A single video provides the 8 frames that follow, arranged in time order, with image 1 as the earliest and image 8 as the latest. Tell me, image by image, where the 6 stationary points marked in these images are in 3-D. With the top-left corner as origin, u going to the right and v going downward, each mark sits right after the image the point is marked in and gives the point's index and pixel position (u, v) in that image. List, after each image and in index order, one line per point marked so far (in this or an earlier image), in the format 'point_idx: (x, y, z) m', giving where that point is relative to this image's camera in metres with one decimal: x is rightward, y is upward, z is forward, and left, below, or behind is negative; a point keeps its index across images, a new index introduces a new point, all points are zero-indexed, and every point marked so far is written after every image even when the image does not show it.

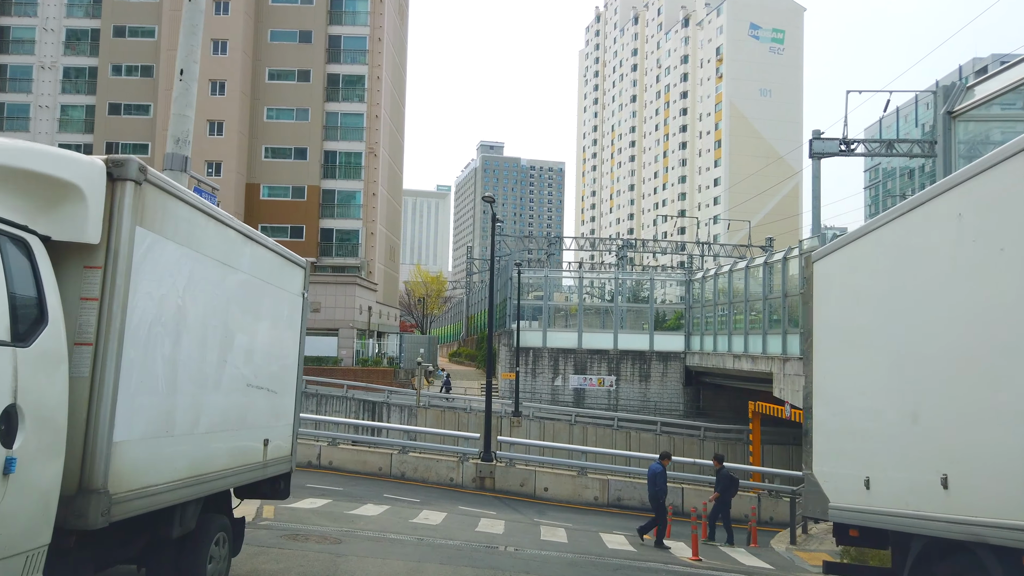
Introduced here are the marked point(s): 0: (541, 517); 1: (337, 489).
0: (+0.6, -4.8, +16.0) m
1: (-3.6, -4.1, +15.8) m
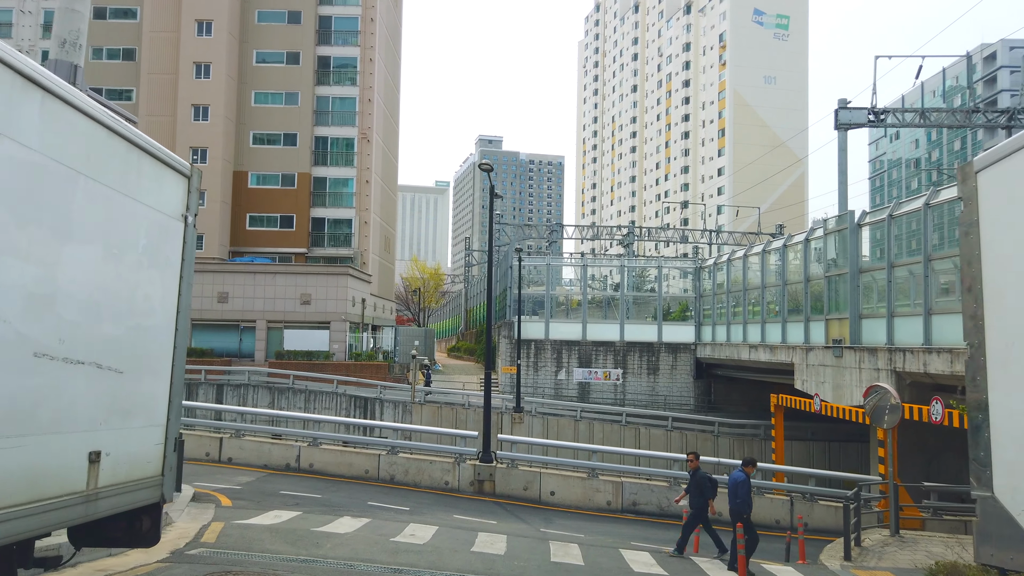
0: (+0.6, -4.4, +14.0) m
1: (-3.6, -3.7, +13.8) m
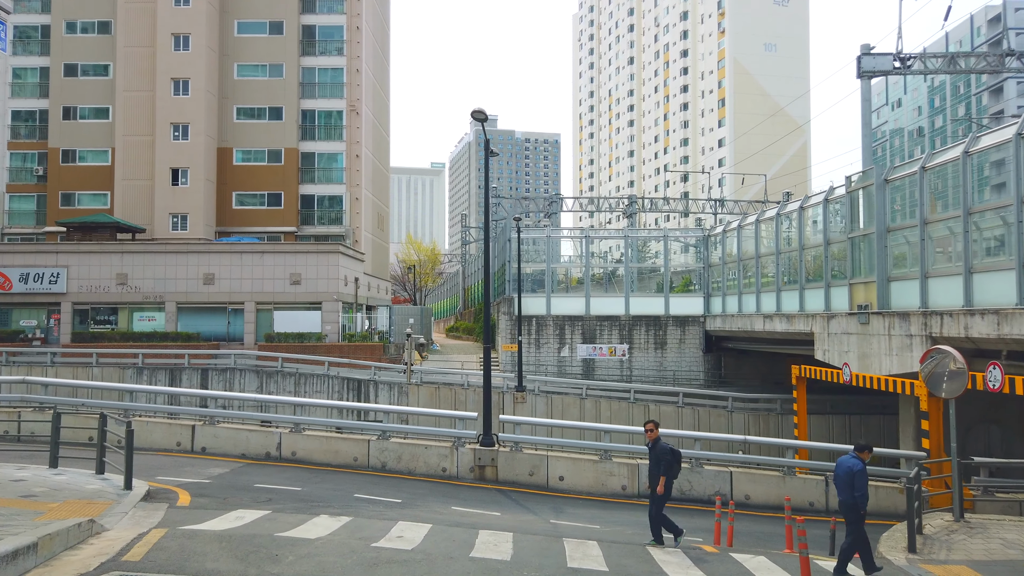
0: (+0.7, -3.7, +12.4) m
1: (-3.5, -3.2, +12.1) m
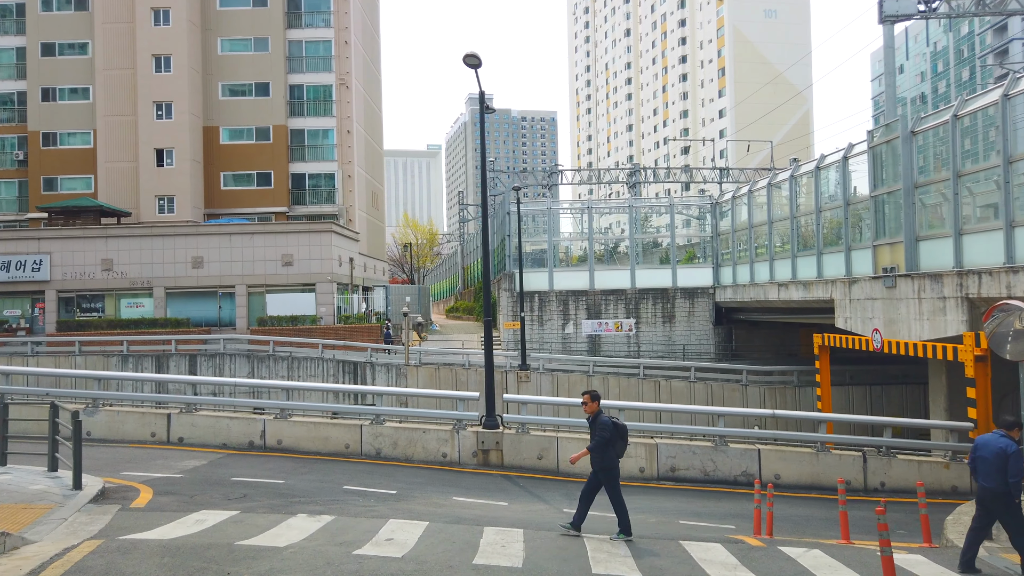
0: (+0.8, -3.2, +11.1) m
1: (-3.4, -2.7, +10.8) m
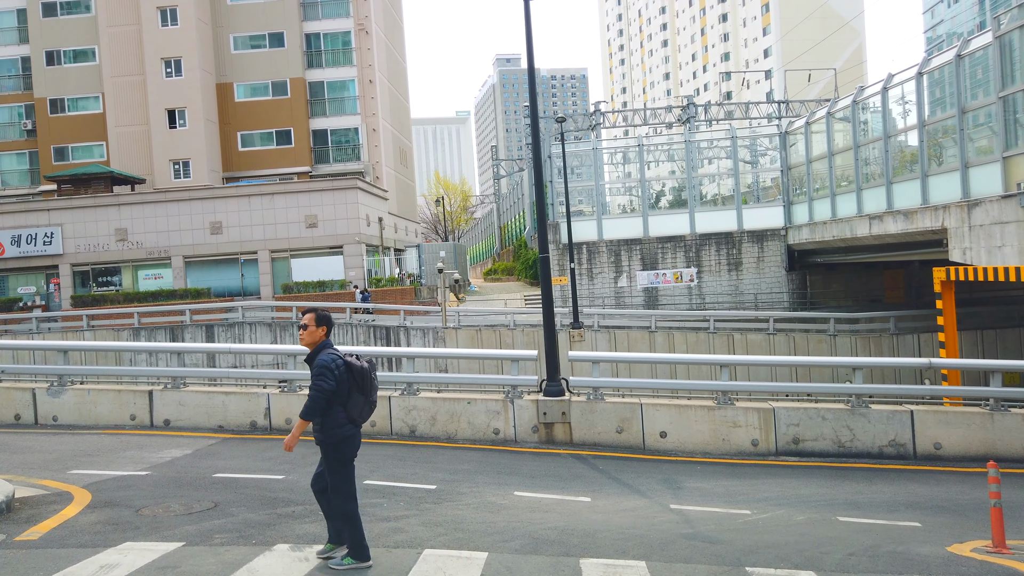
0: (+1.7, -2.2, +8.0) m
1: (-2.5, -2.0, +7.9) m
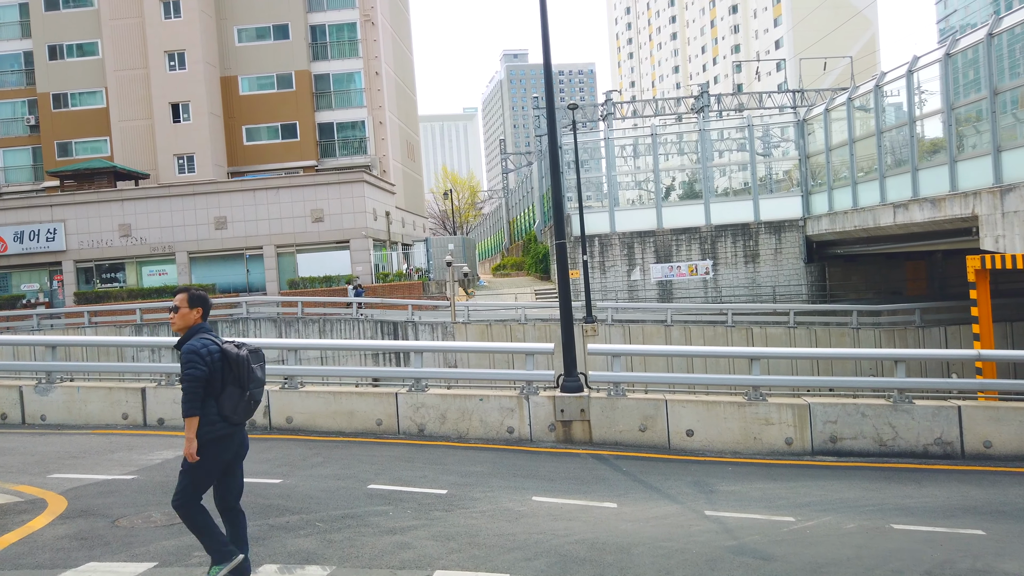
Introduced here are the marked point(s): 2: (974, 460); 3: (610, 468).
0: (+1.9, -2.1, +7.3) m
1: (-2.4, -1.9, +7.2) m
2: (+5.7, -2.1, +9.4) m
3: (+1.1, -2.1, +8.8) m
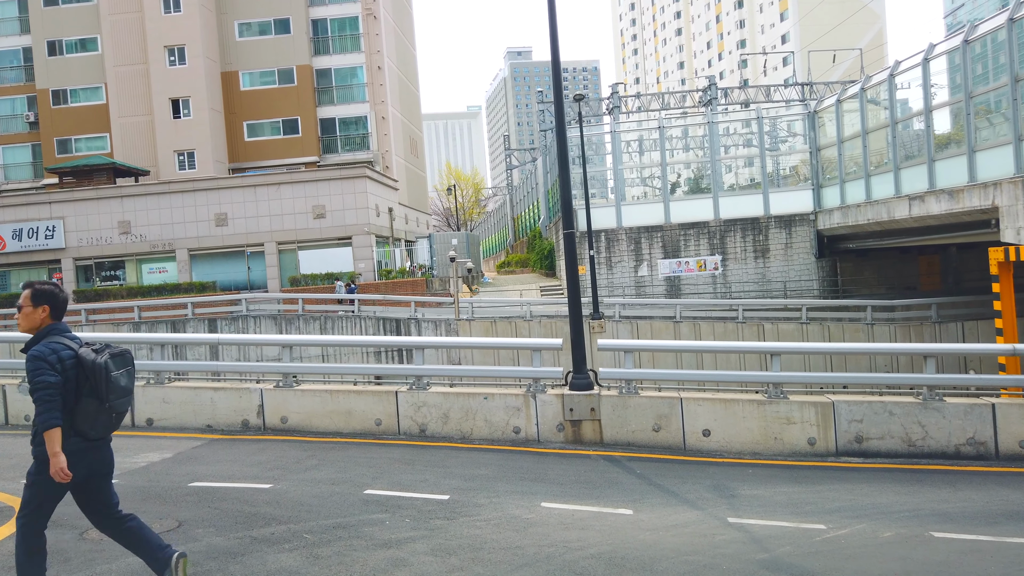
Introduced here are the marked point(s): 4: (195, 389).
0: (+2.0, -2.0, +6.7) m
1: (-2.3, -1.8, +6.7) m
2: (+5.8, -2.0, +8.9) m
3: (+1.2, -2.0, +8.3) m
4: (-4.1, -1.3, +10.1) m
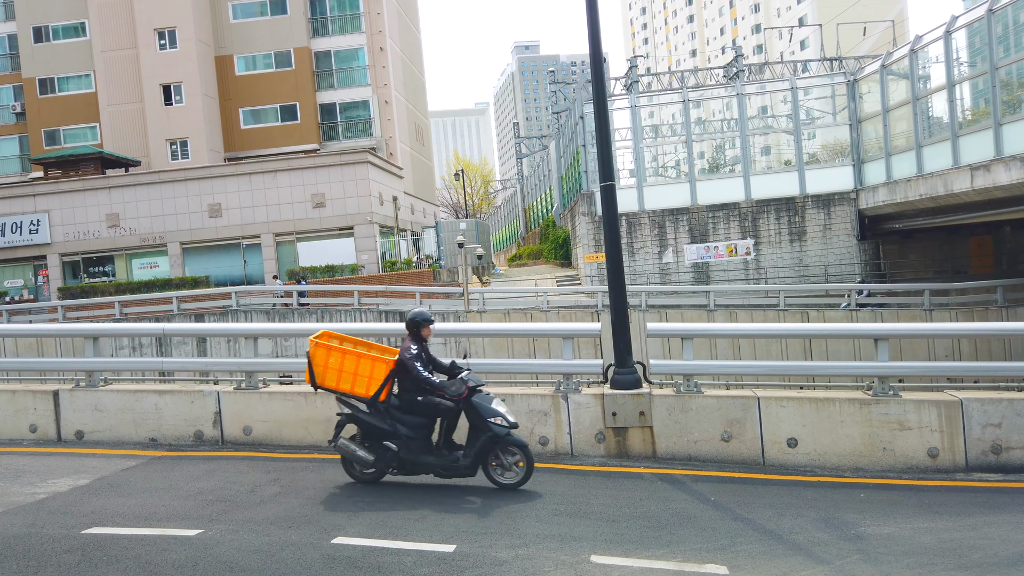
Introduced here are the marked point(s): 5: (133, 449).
0: (+2.2, -1.6, +4.6) m
1: (-2.1, -1.5, +4.6) m
2: (+6.0, -1.6, +6.7) m
3: (+1.4, -1.7, +6.1) m
4: (-3.9, -1.1, +8.0) m
5: (-3.9, -1.6, +7.8) m
